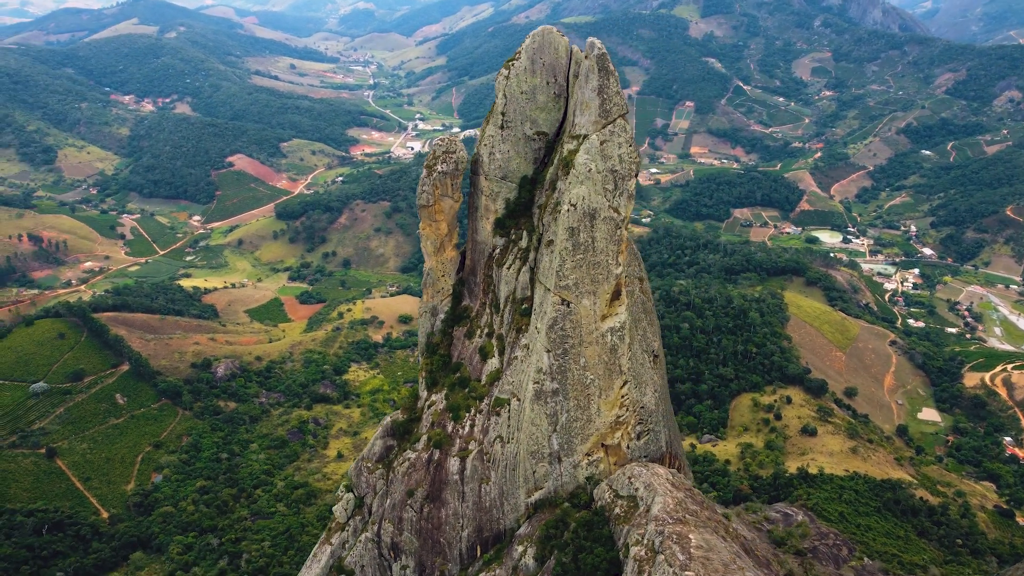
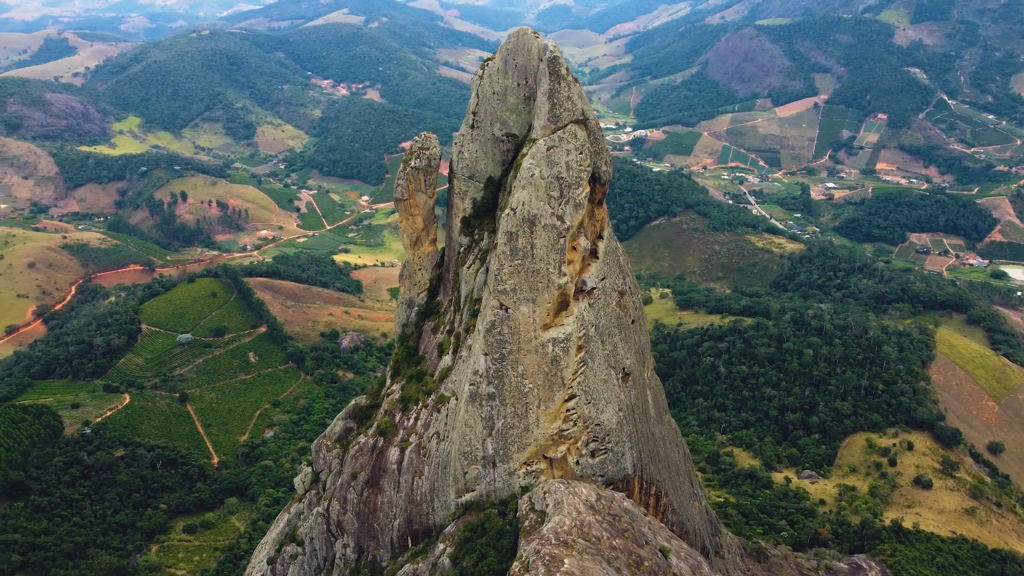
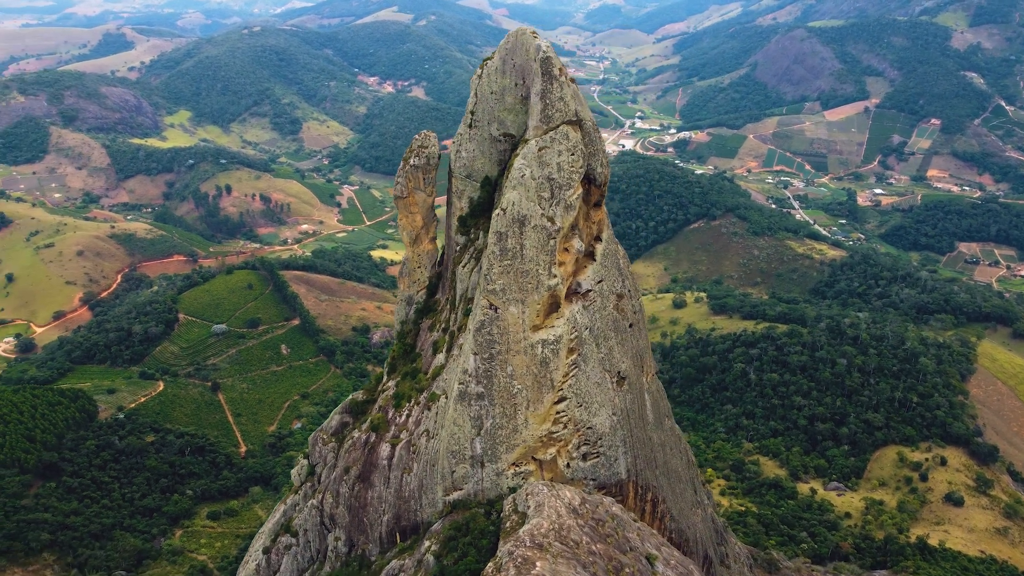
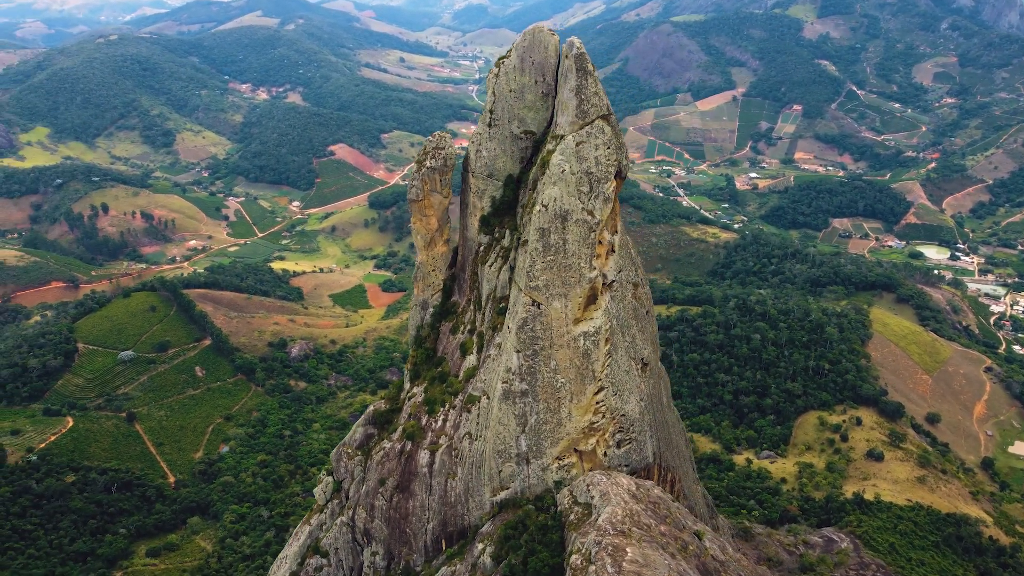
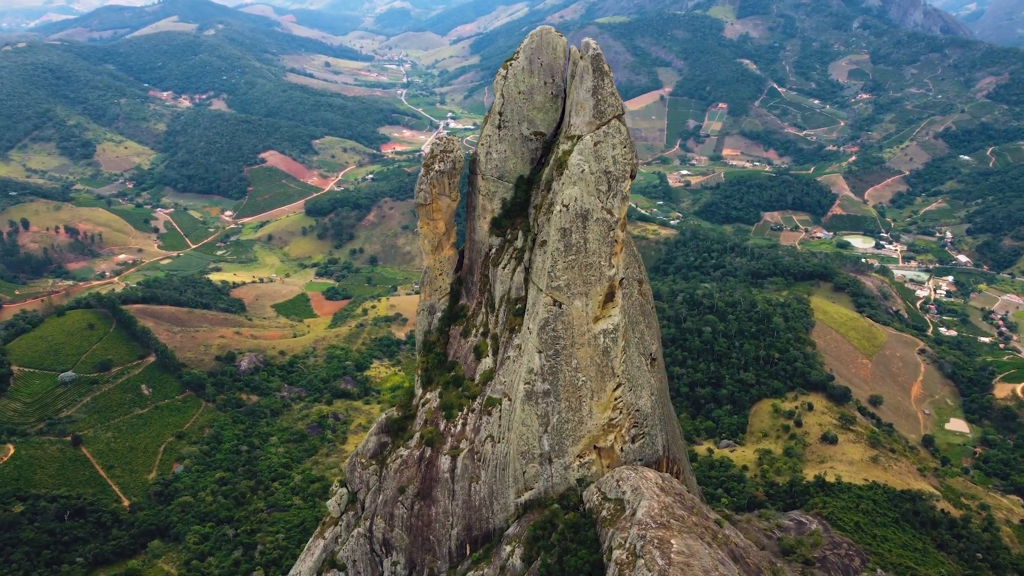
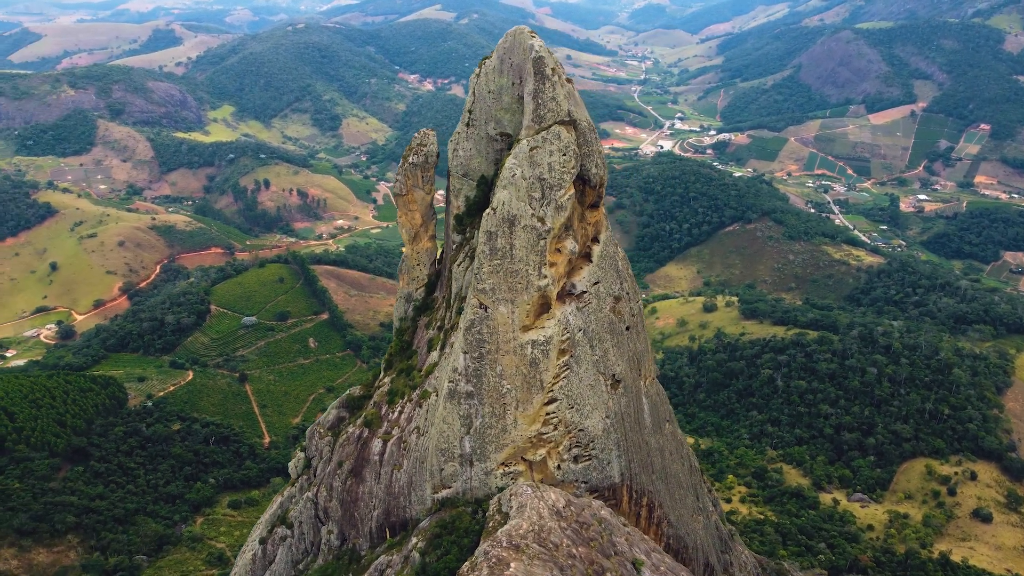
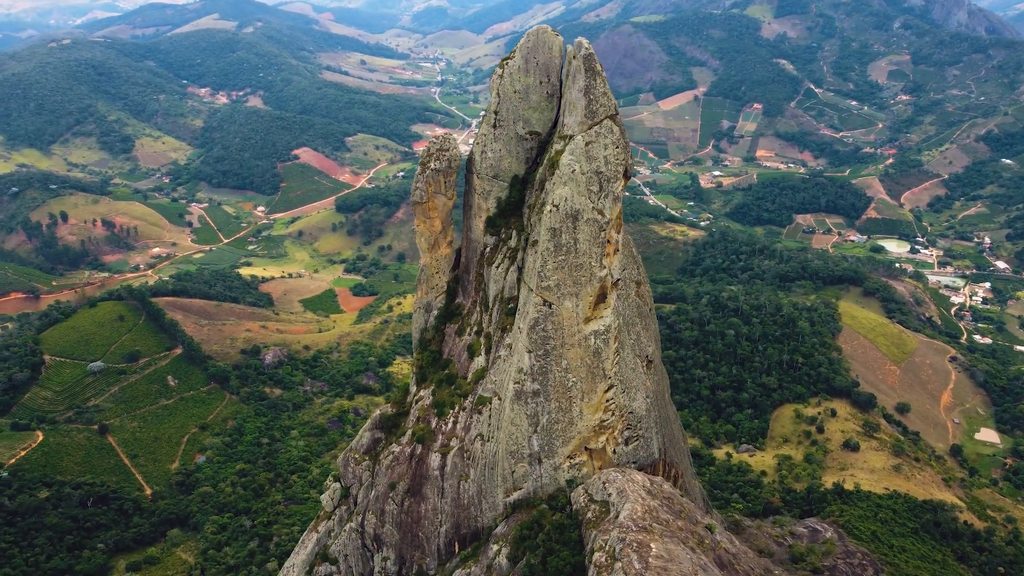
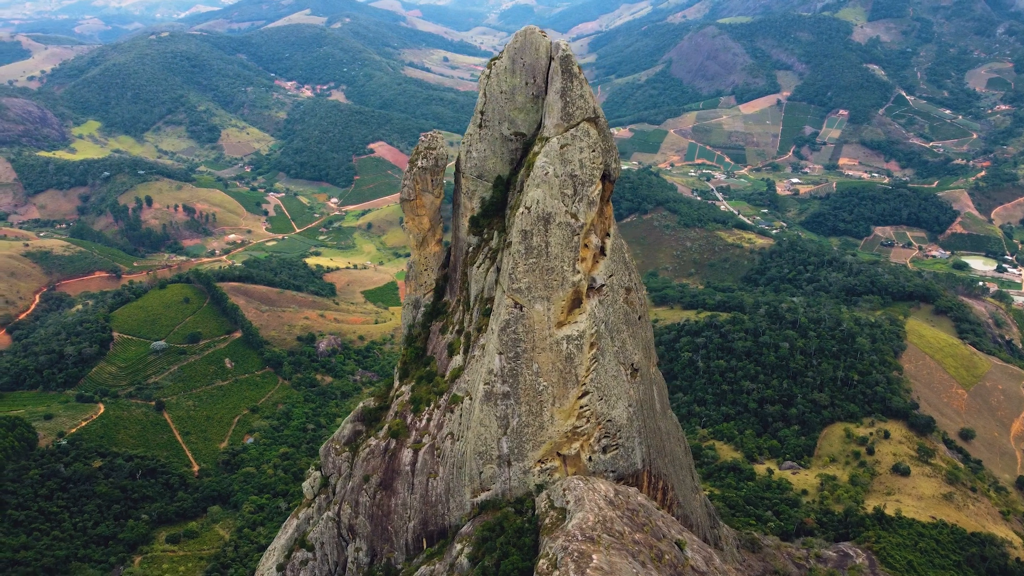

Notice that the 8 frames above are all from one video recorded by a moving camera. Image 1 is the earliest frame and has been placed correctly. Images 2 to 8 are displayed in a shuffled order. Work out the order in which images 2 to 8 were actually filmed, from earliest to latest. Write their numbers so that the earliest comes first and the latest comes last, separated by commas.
5, 7, 4, 8, 2, 3, 6
